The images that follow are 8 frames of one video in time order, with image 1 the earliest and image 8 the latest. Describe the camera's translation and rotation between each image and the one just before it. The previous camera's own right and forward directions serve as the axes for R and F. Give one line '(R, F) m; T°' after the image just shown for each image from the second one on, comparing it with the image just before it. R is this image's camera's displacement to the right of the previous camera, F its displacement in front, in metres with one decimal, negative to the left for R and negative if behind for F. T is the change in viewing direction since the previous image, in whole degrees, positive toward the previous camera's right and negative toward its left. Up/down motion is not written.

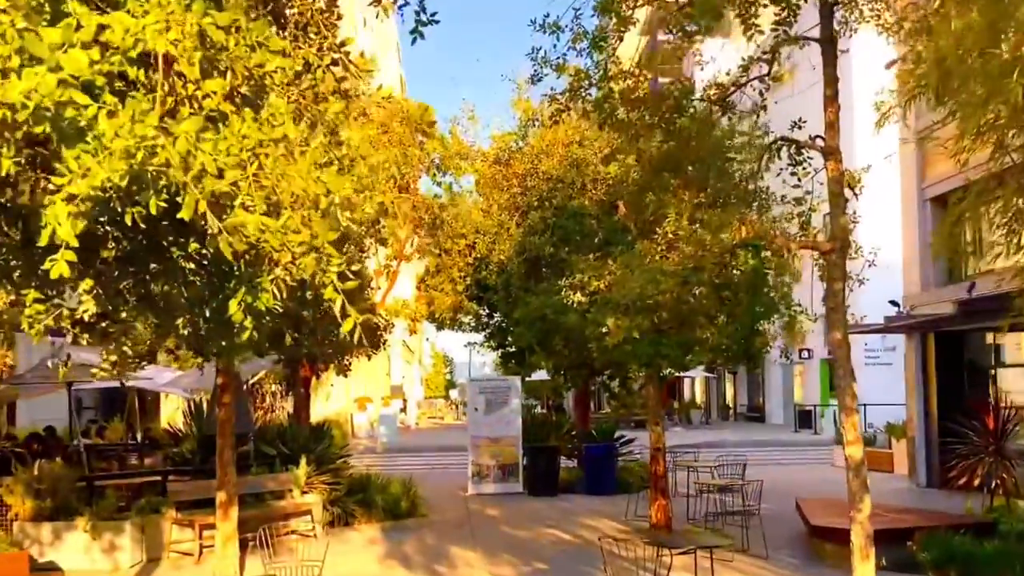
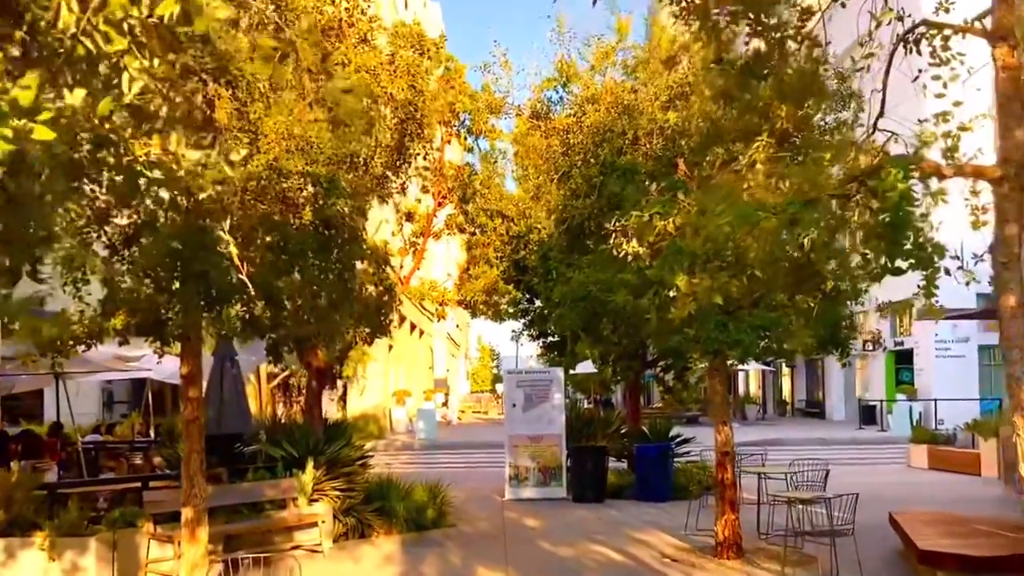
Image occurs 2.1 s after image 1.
(+0.1, +2.1) m; -3°
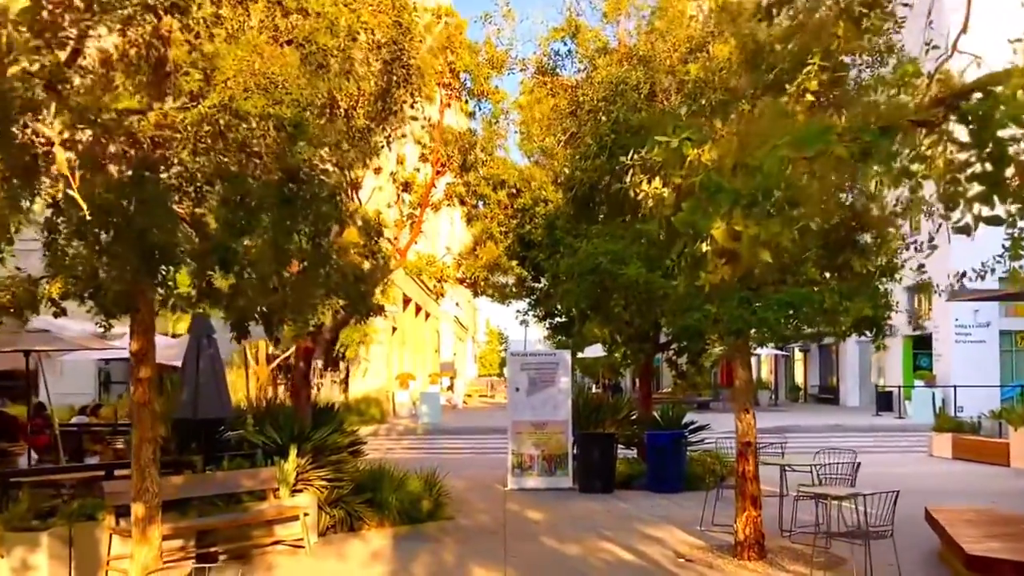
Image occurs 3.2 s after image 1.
(+0.1, +1.1) m; -1°
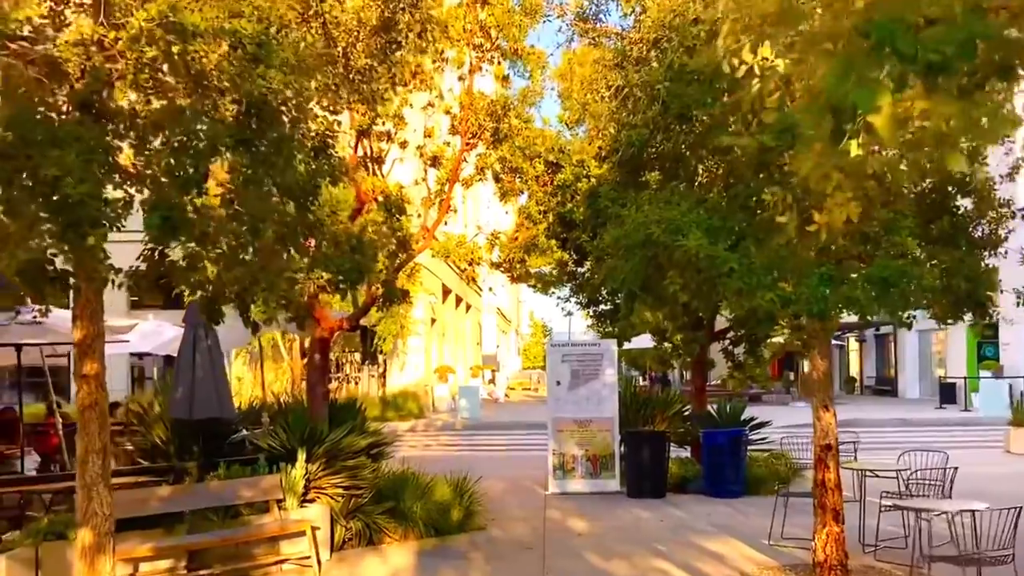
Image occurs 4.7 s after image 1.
(+0.1, +1.5) m; -2°
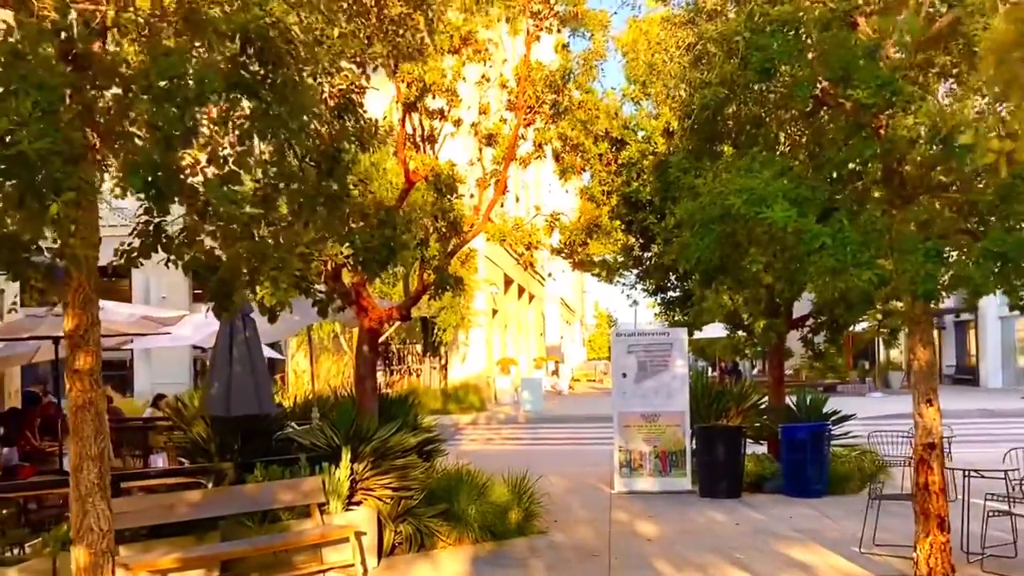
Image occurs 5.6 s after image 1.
(0.0, +0.9) m; -3°
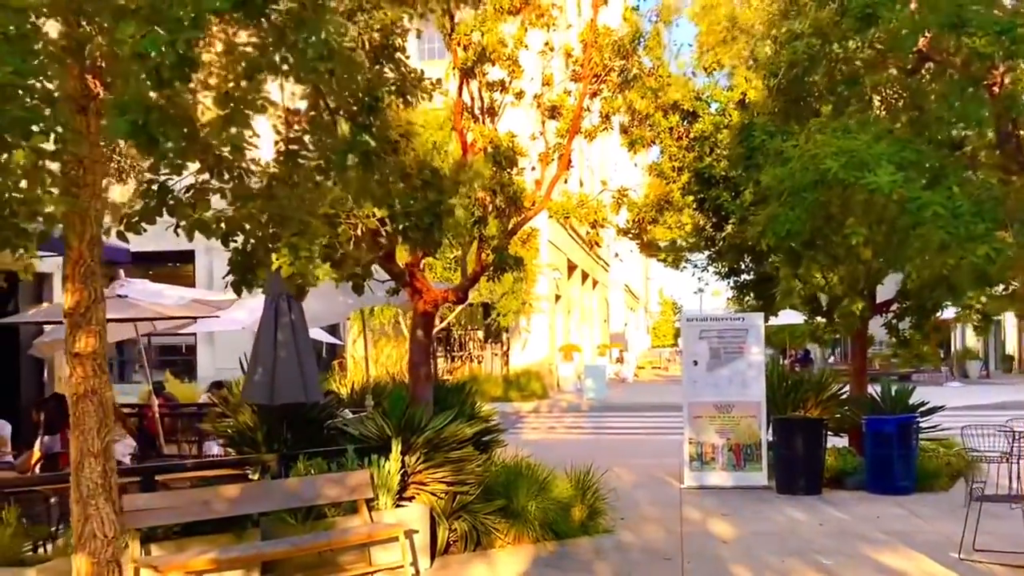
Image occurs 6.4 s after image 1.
(0.0, +0.8) m; -3°
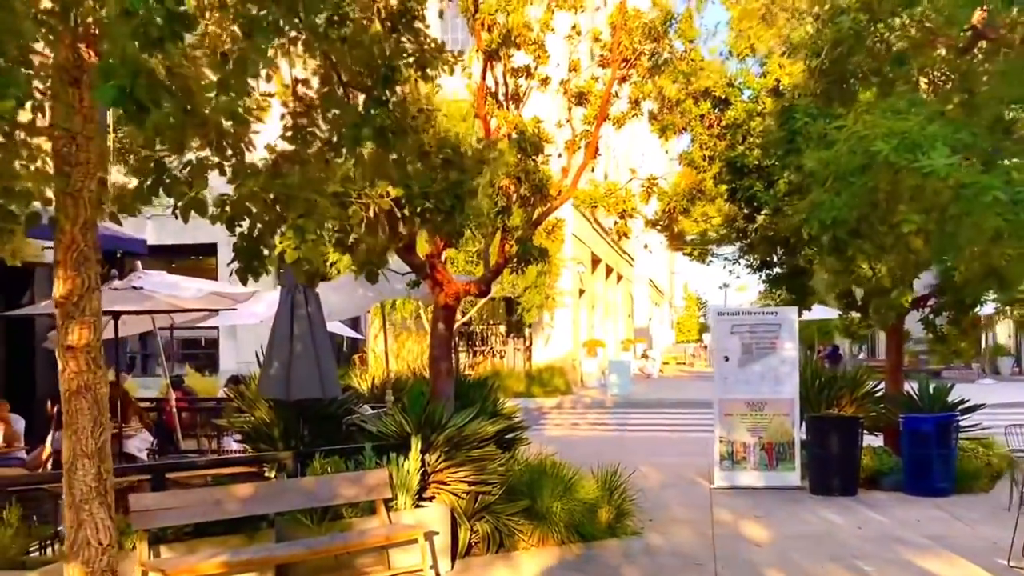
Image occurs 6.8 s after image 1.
(0.0, +0.4) m; -1°
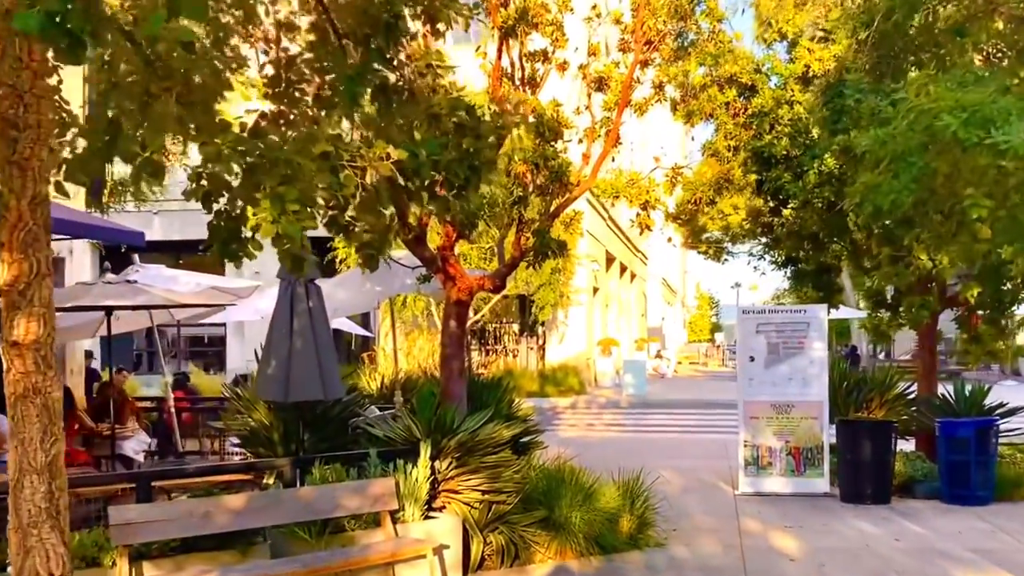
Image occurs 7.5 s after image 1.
(0.0, +0.6) m; -1°
